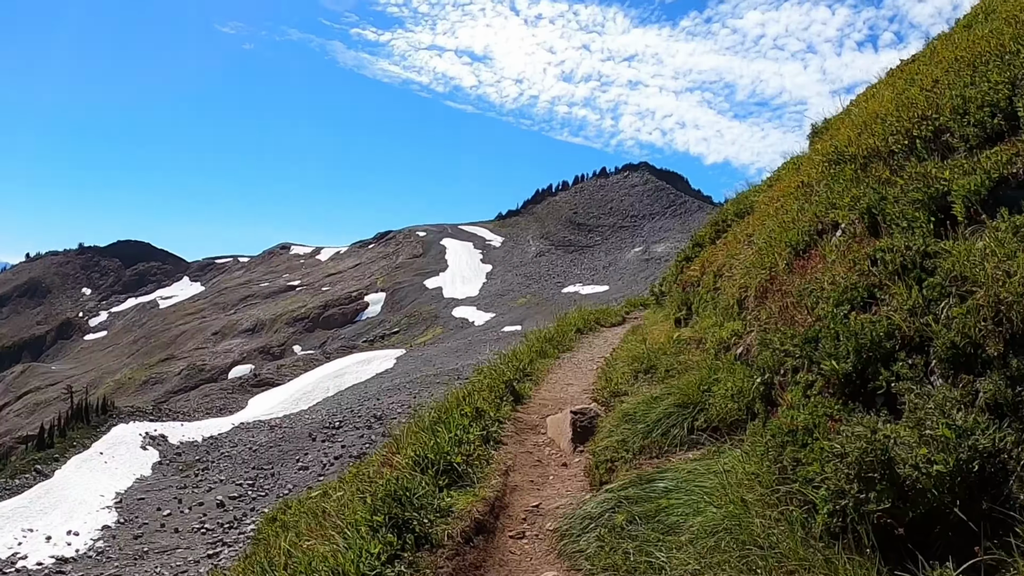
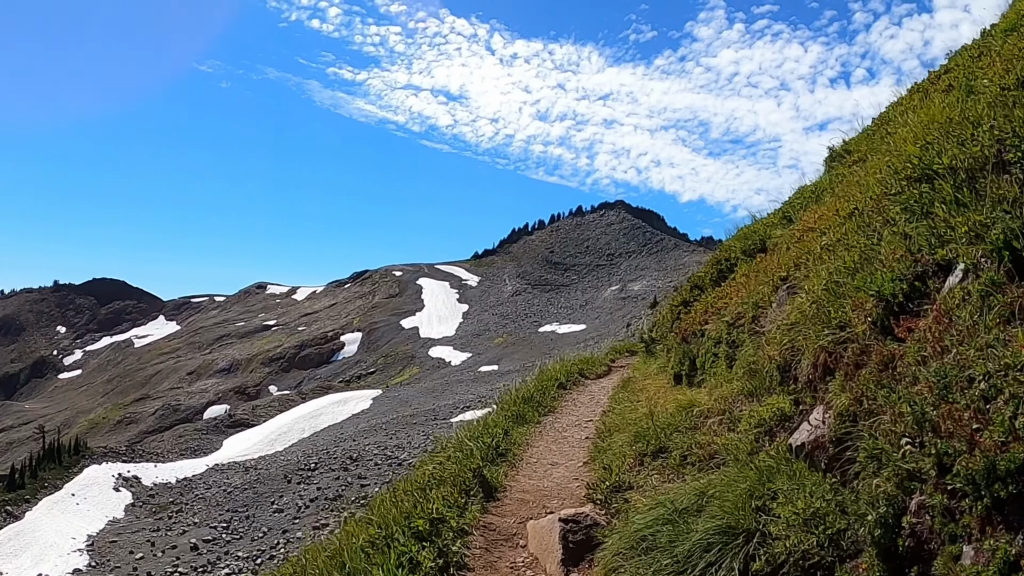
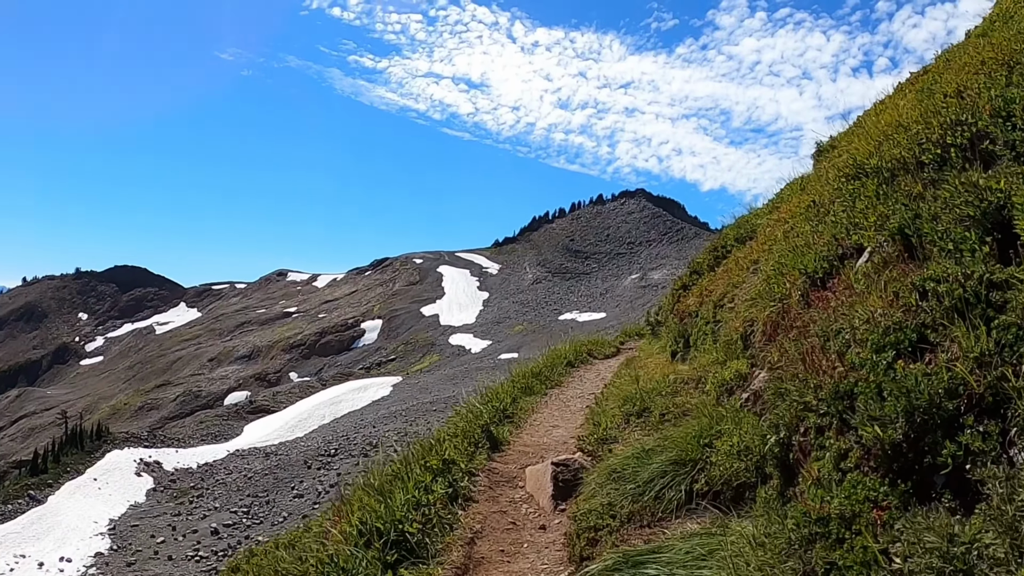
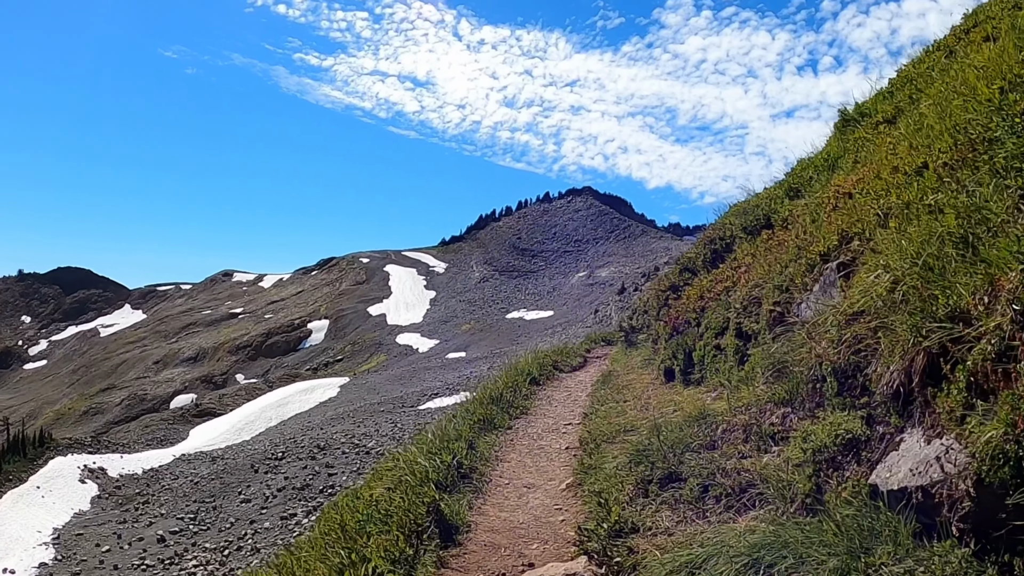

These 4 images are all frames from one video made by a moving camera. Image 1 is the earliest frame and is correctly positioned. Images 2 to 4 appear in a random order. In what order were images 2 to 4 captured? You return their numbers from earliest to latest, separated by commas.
3, 2, 4
